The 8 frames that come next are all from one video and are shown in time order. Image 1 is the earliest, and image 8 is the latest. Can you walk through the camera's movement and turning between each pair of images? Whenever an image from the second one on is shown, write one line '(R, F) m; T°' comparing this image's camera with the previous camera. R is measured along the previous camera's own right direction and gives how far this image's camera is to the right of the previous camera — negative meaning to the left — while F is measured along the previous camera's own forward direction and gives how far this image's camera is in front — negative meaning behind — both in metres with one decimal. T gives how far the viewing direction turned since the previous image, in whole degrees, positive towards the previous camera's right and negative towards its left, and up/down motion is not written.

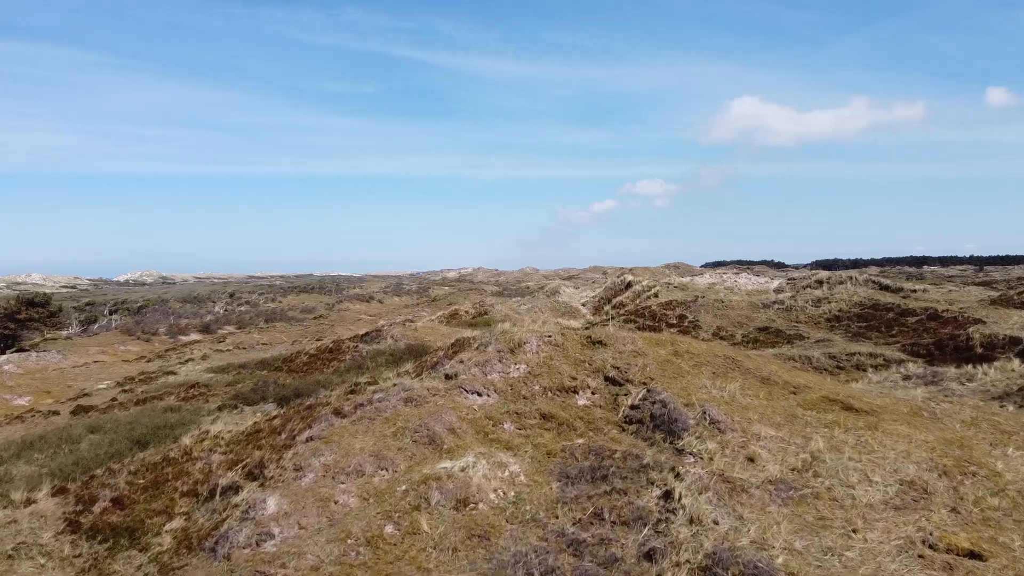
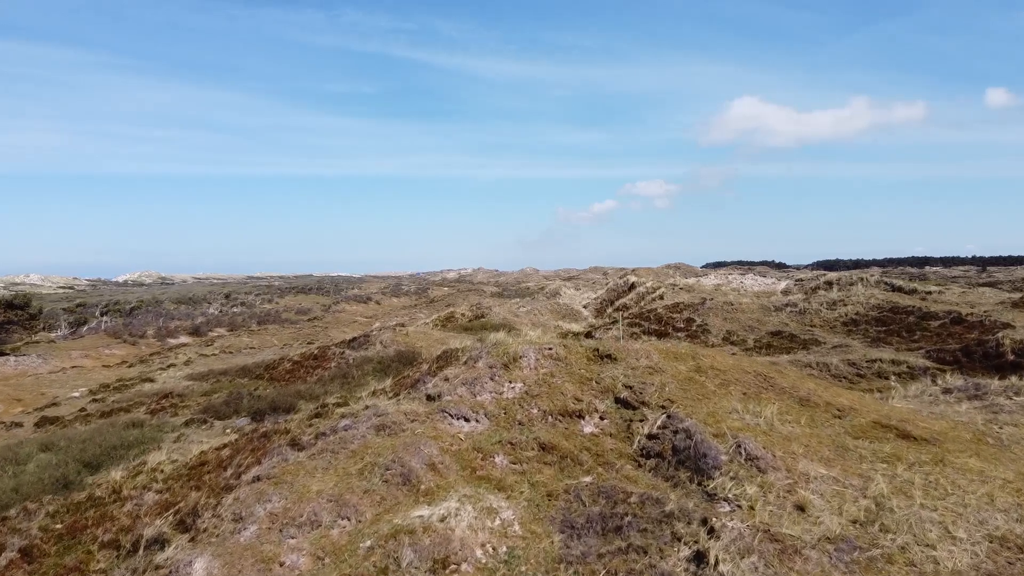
(+0.1, +1.6) m; 0°
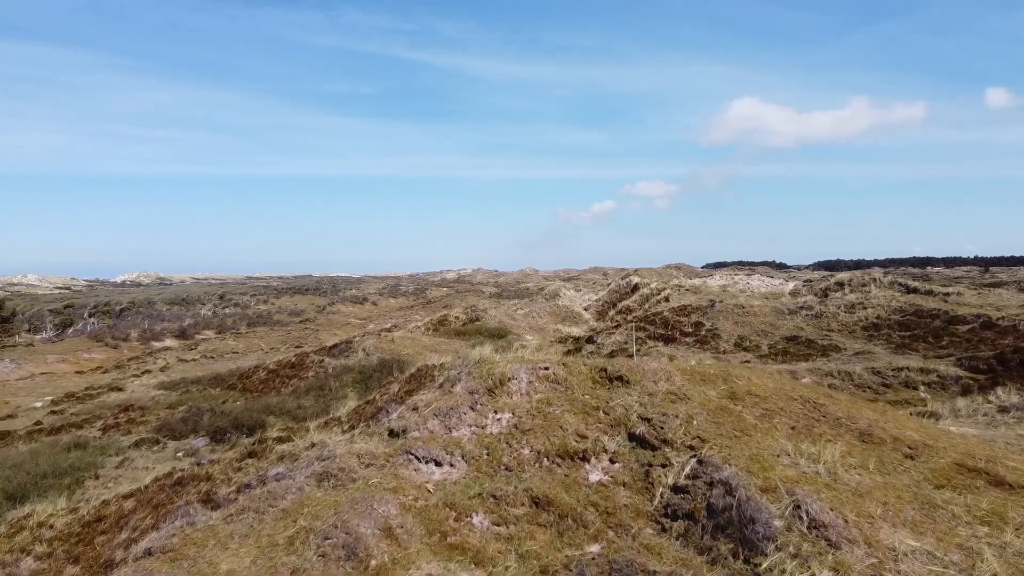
(+0.2, +1.9) m; 0°
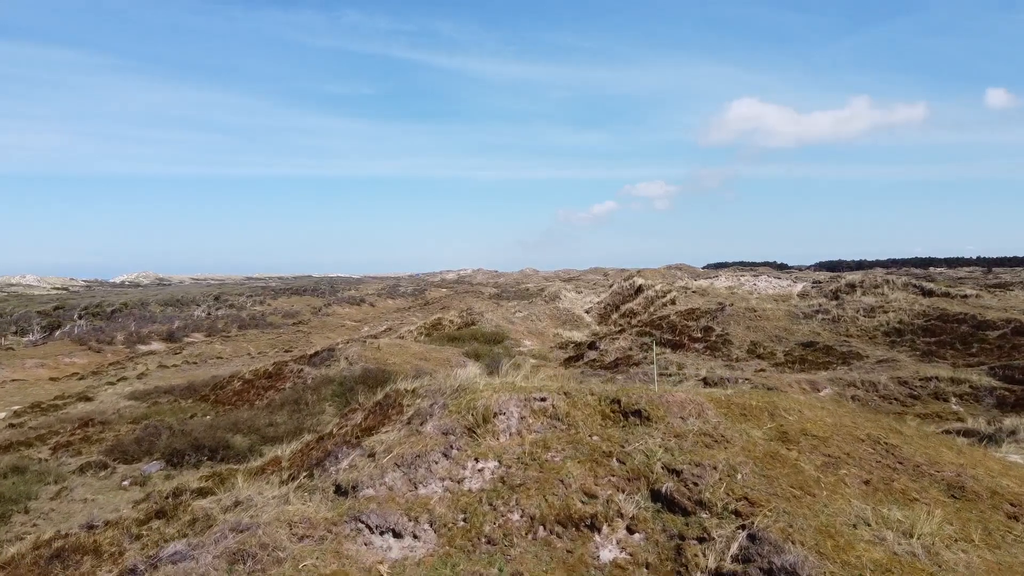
(+0.1, +1.6) m; 0°
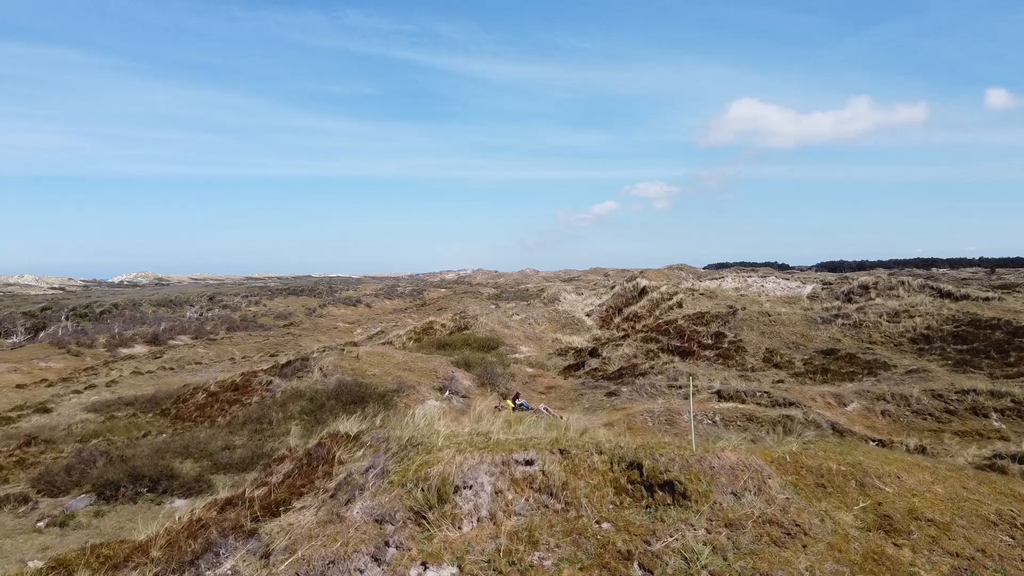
(+0.2, +1.9) m; 0°
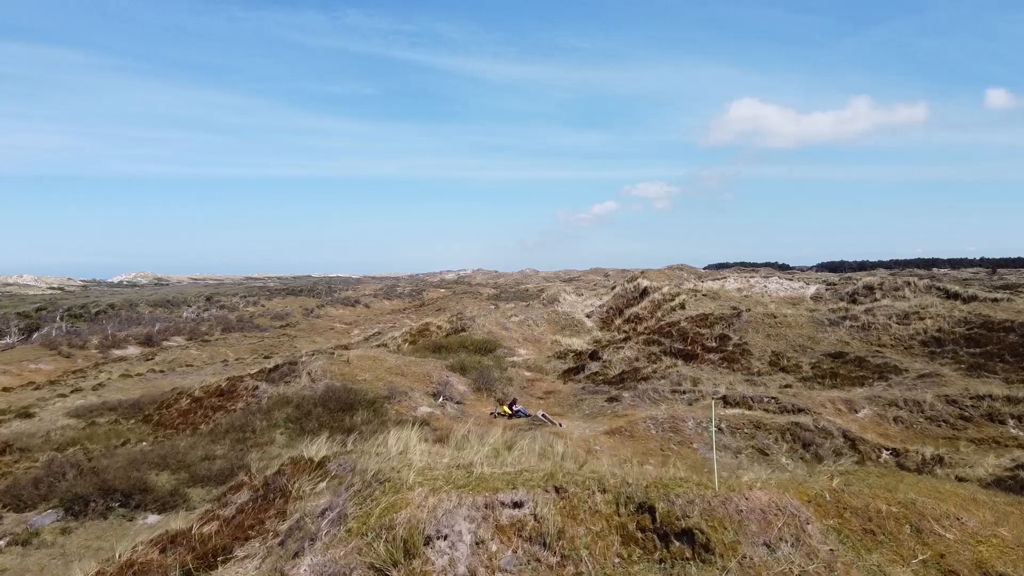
(+0.1, +0.7) m; 0°
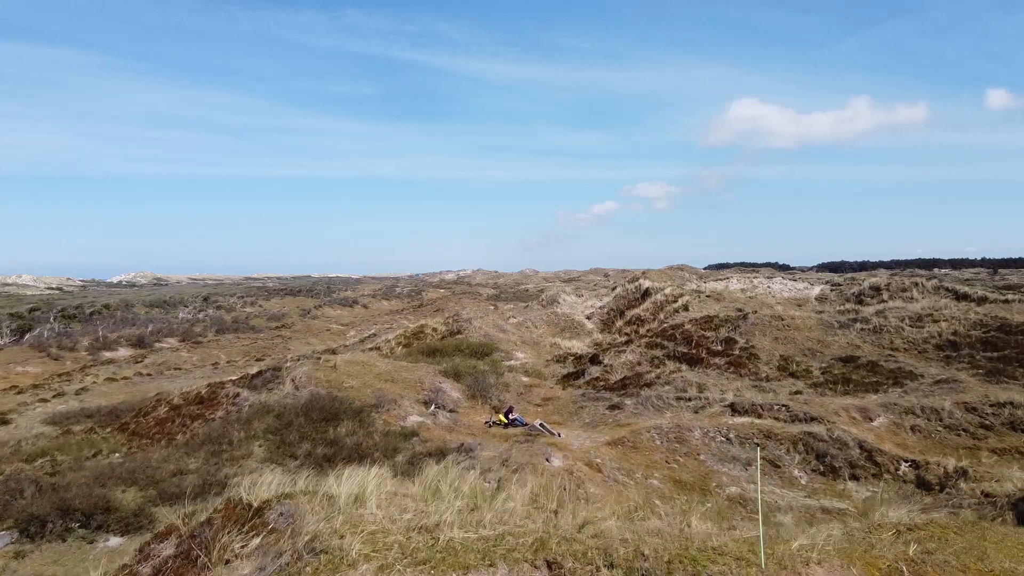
(+0.1, +0.9) m; 0°
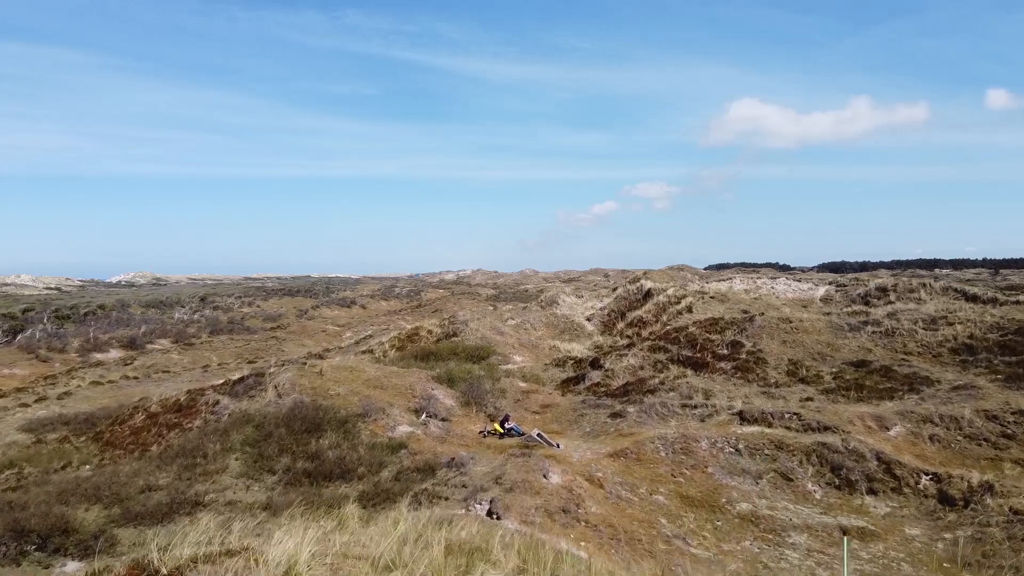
(+0.1, +0.8) m; 0°
